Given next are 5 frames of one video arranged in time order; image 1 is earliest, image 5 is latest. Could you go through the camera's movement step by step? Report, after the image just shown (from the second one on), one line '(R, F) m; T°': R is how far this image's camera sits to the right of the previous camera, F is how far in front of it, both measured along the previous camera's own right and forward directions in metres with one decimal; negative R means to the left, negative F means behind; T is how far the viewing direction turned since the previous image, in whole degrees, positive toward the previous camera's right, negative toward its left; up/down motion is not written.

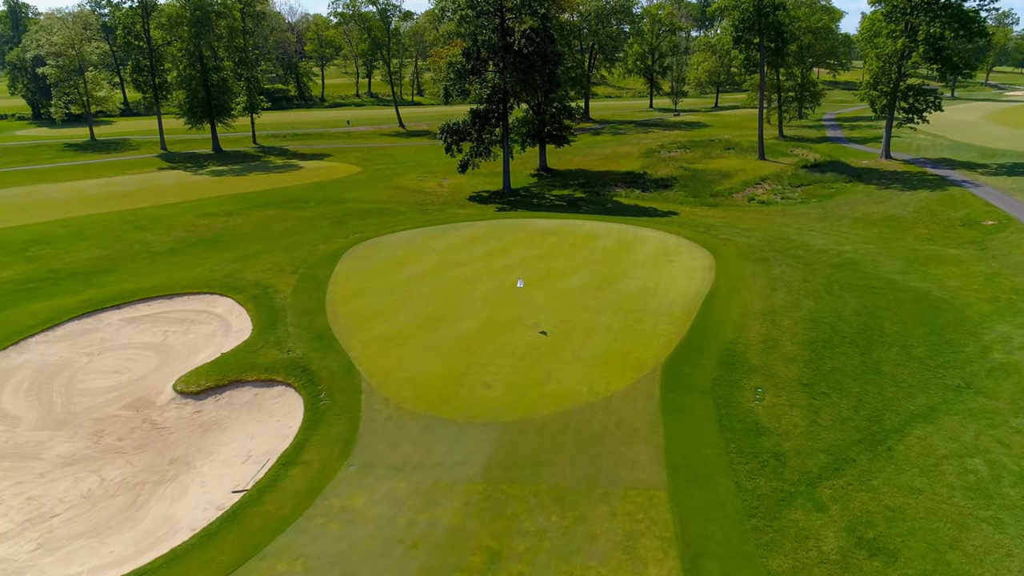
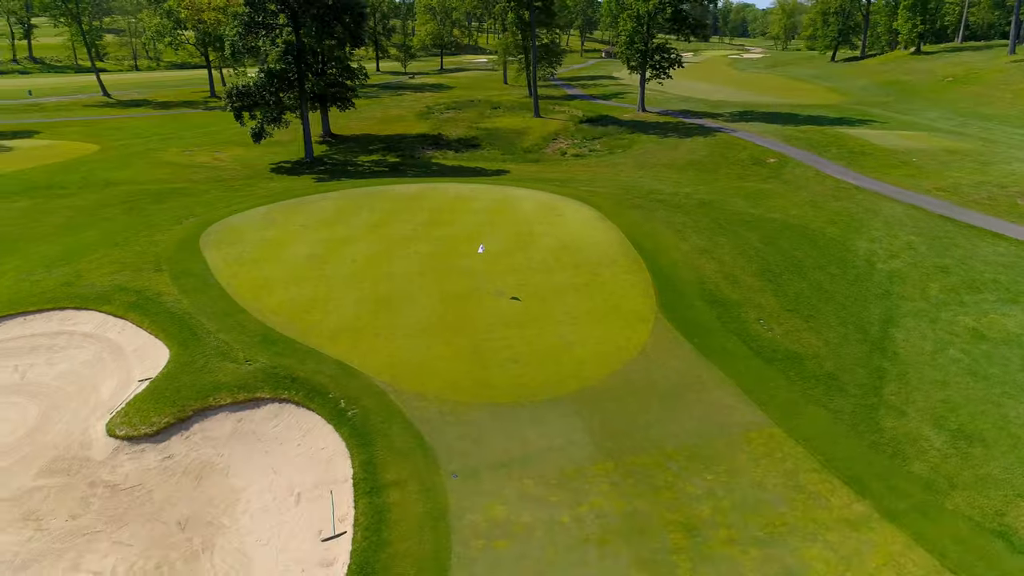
(+0.4, +1.5) m; 0°
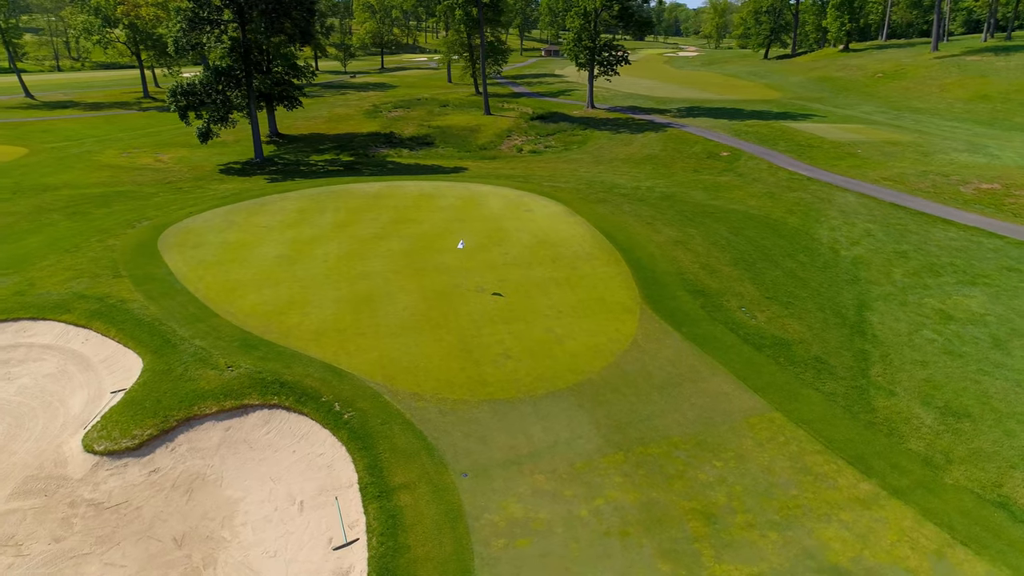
(-0.9, +0.2) m; +4°
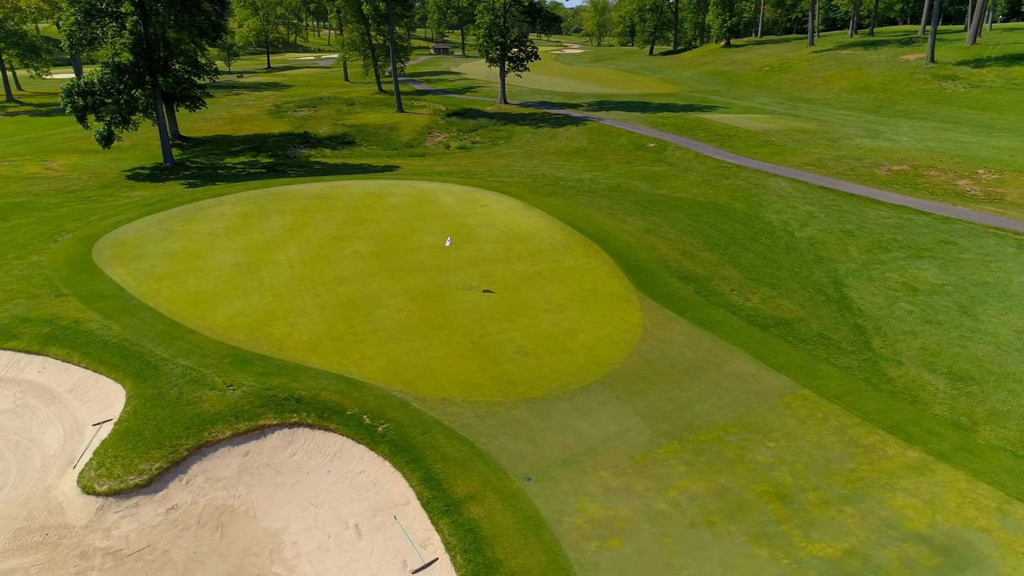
(-2.3, +0.6) m; +7°
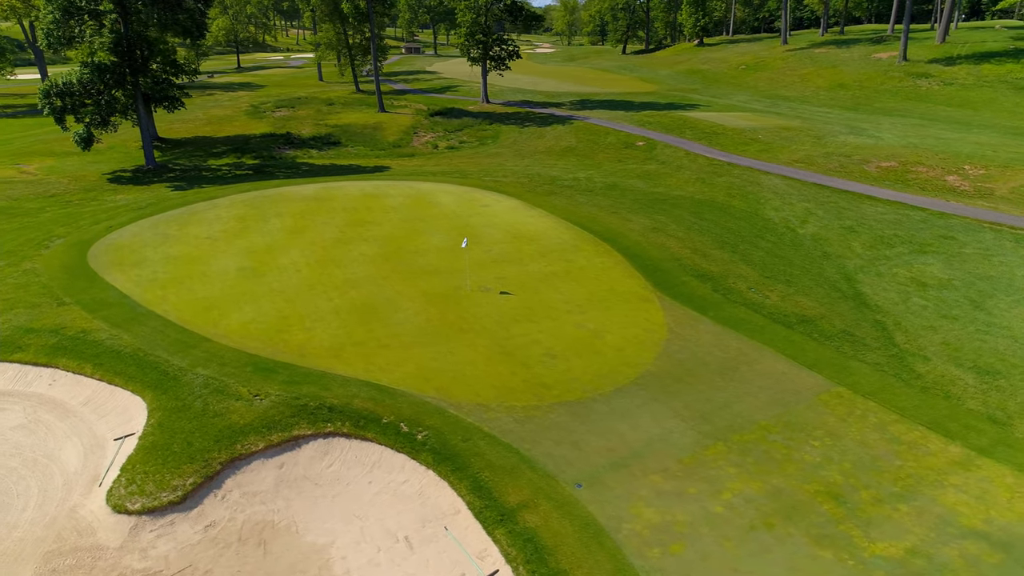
(-1.1, +0.2) m; +1°
